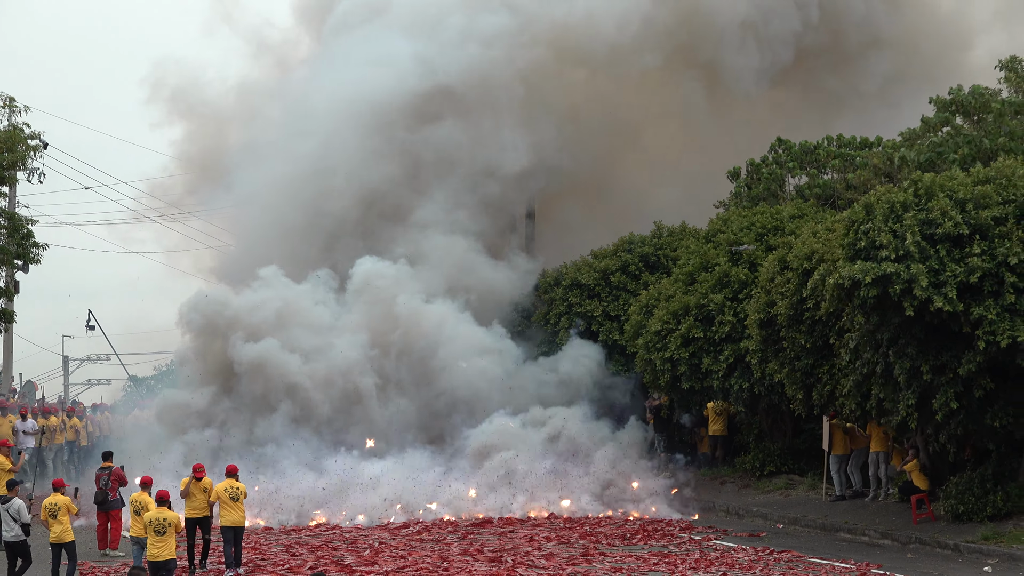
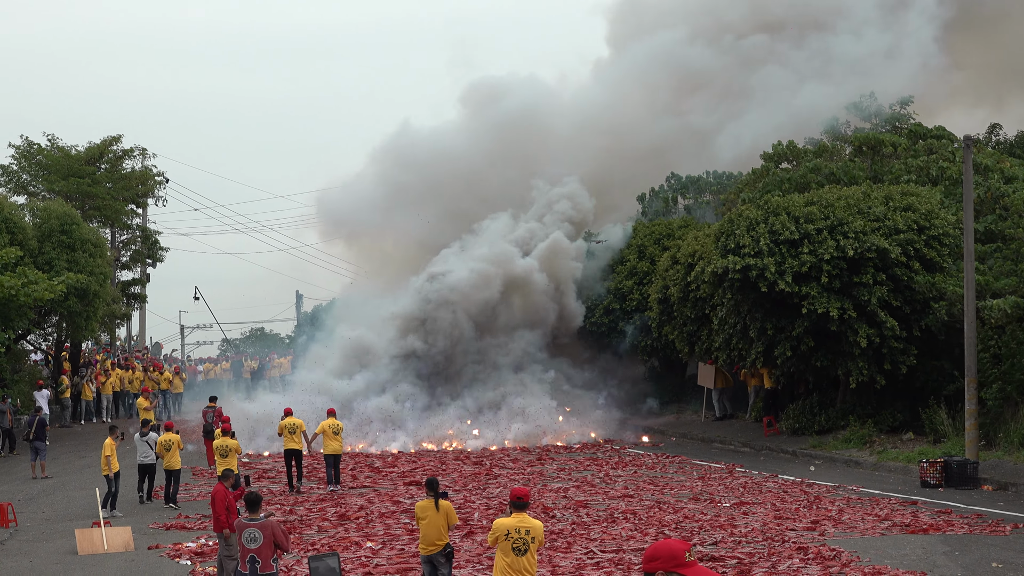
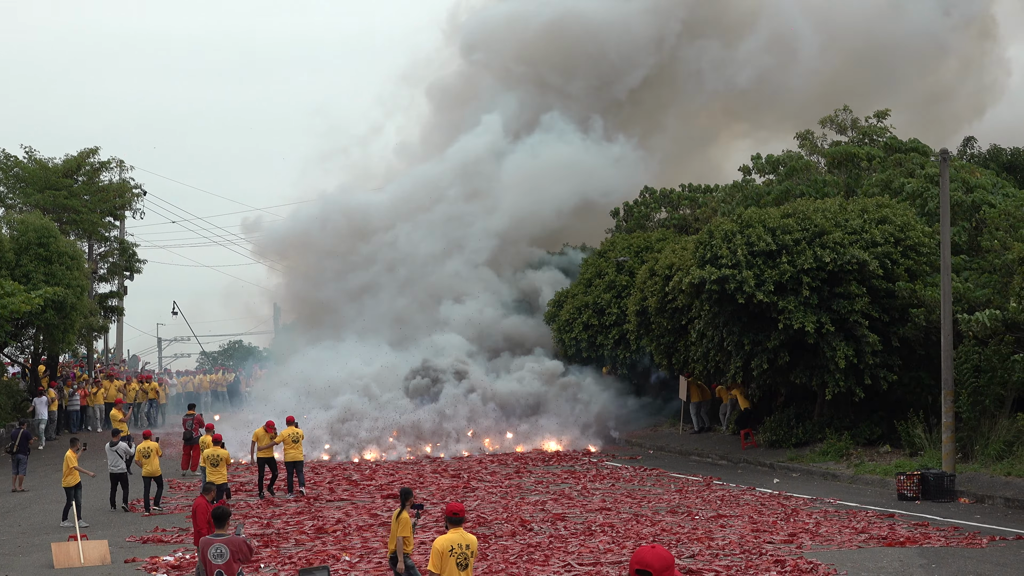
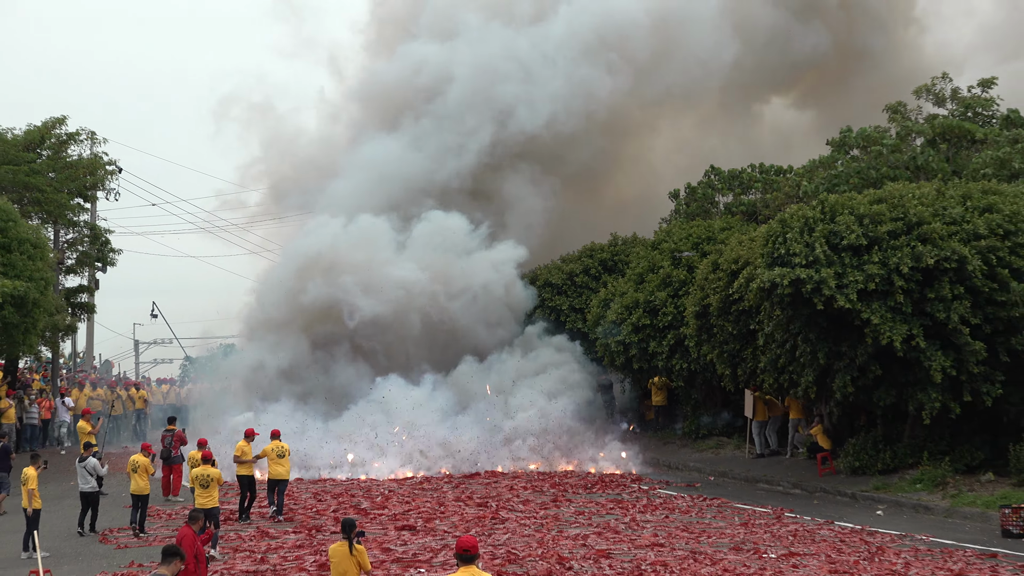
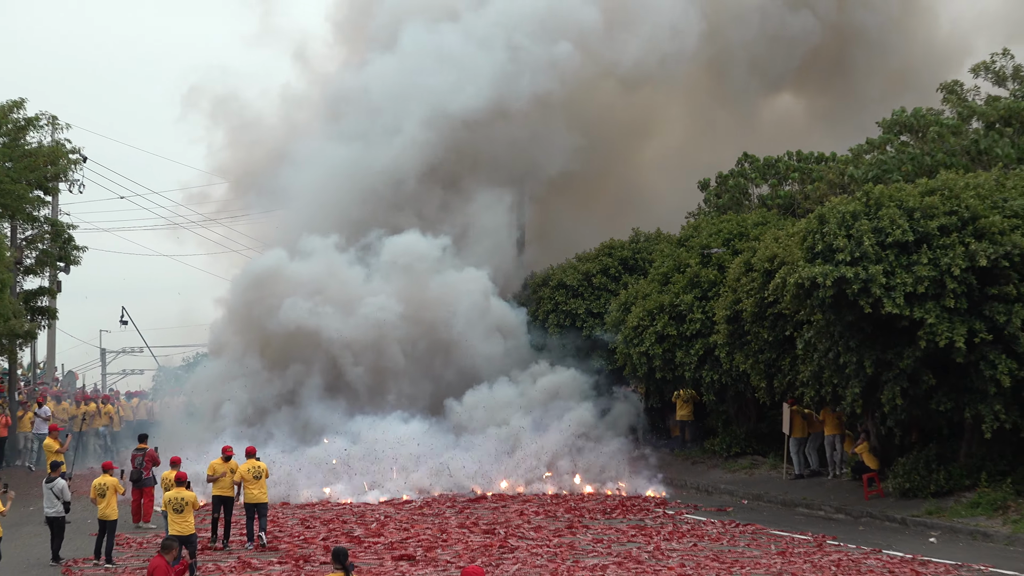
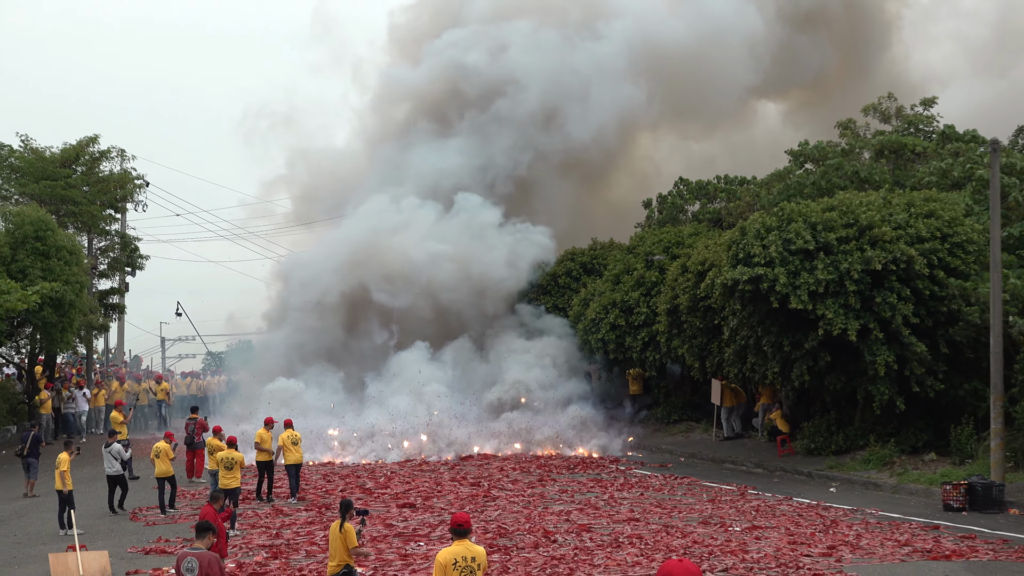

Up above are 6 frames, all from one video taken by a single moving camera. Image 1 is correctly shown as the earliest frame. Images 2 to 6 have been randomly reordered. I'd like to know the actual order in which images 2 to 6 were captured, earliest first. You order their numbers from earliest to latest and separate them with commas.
5, 4, 6, 3, 2
